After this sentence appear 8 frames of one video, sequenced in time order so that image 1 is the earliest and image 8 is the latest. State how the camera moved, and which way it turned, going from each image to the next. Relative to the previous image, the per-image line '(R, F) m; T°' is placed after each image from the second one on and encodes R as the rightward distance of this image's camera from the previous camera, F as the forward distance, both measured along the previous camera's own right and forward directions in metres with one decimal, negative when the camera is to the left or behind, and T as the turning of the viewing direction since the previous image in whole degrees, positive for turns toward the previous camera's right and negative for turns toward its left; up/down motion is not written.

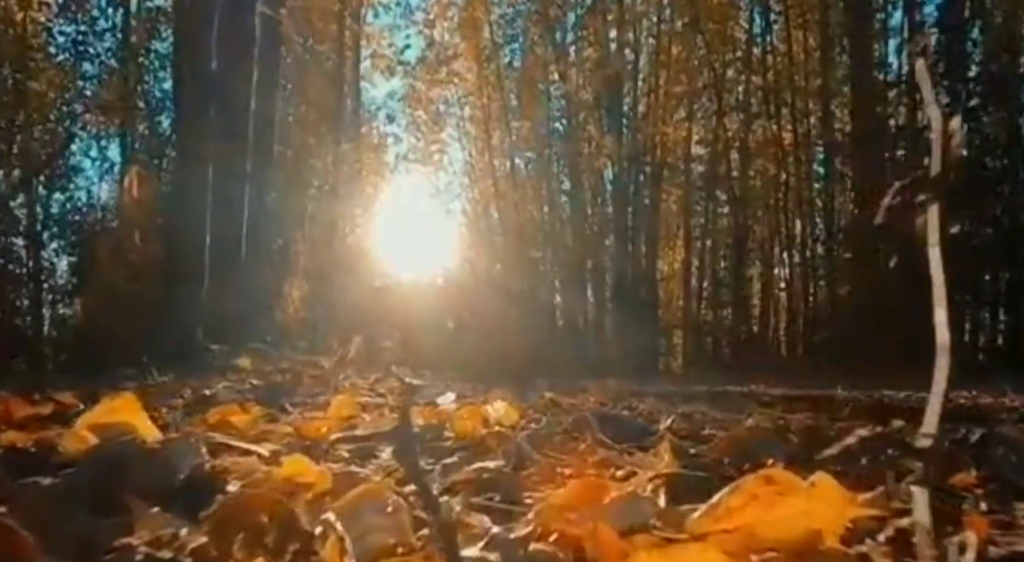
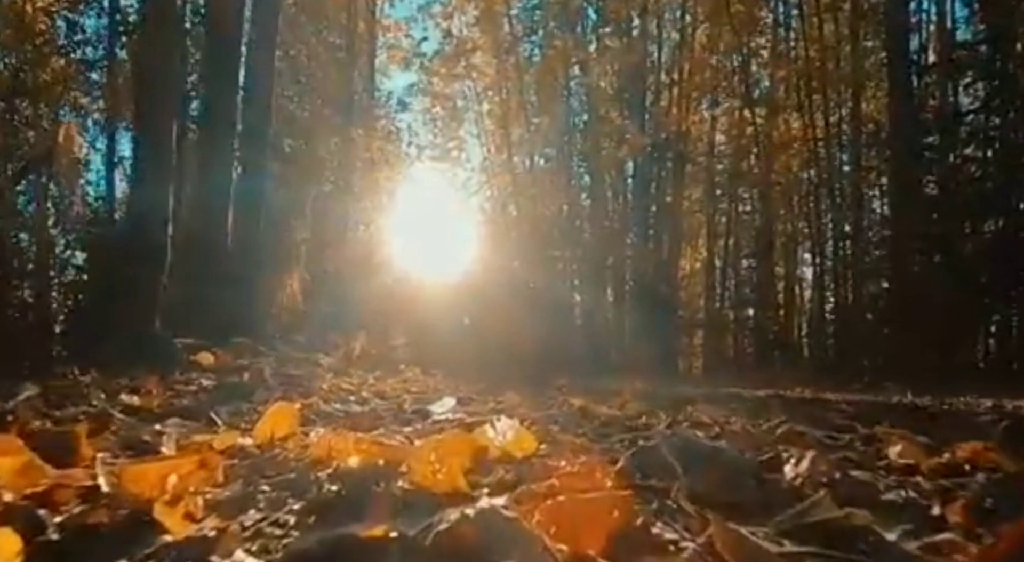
(0.0, +0.6) m; -1°
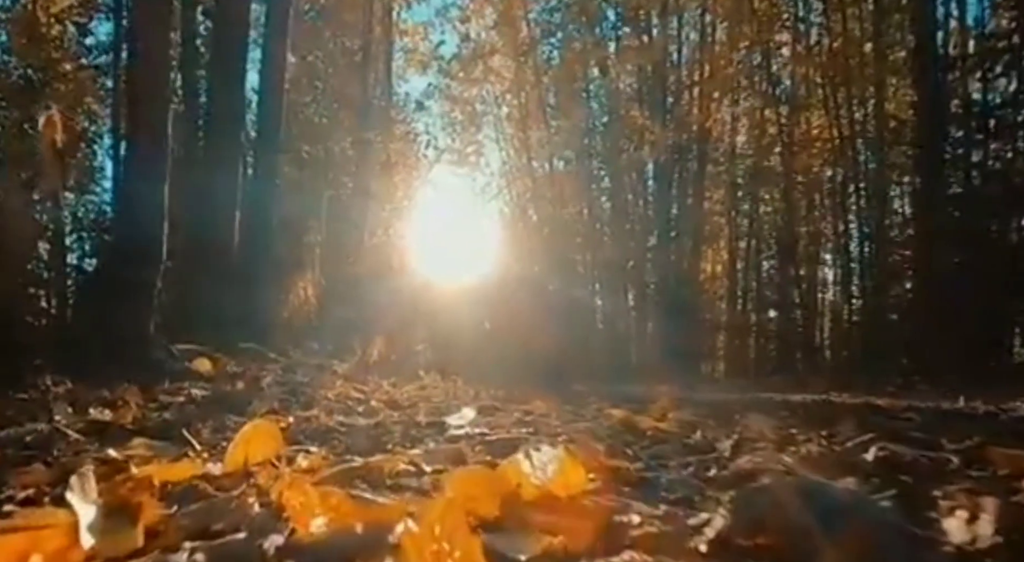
(0.0, +0.3) m; -1°
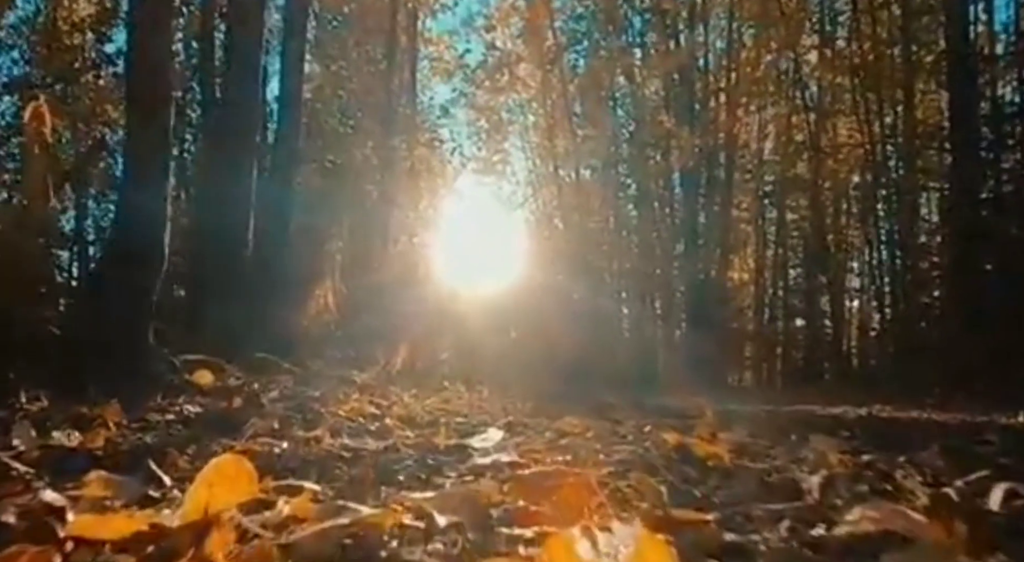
(0.0, +0.2) m; -2°
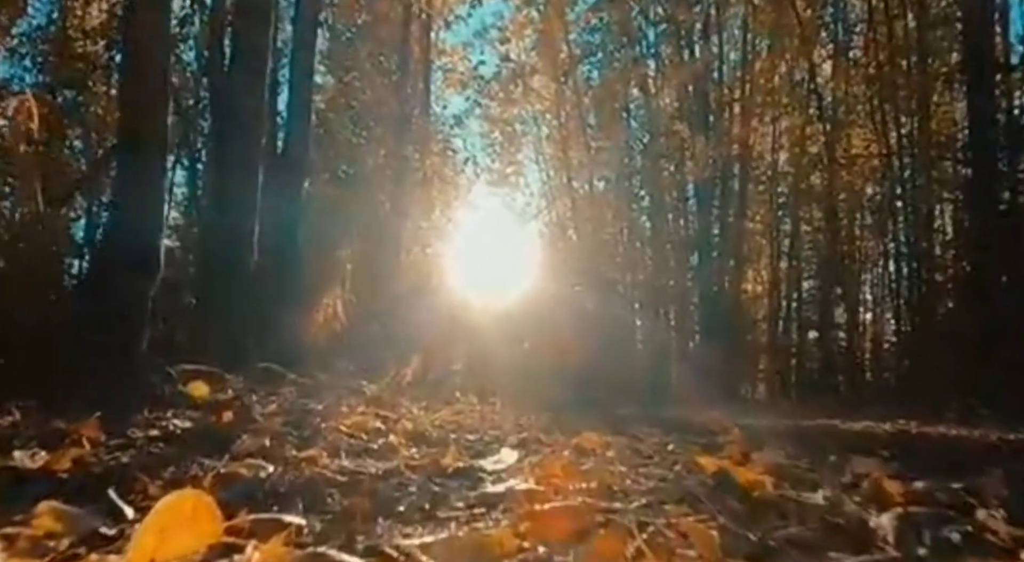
(0.0, +0.1) m; -1°
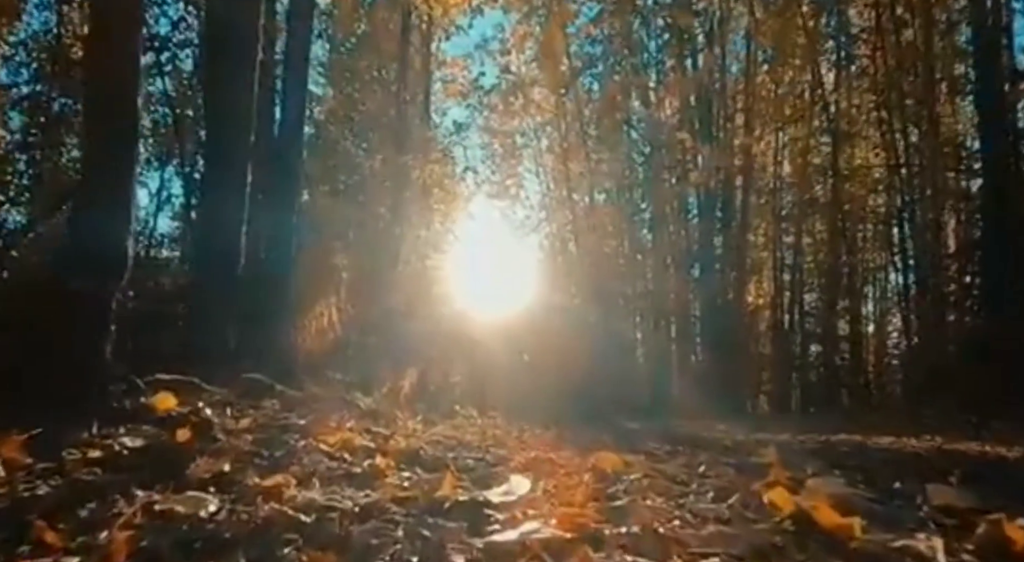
(0.0, +0.3) m; 0°
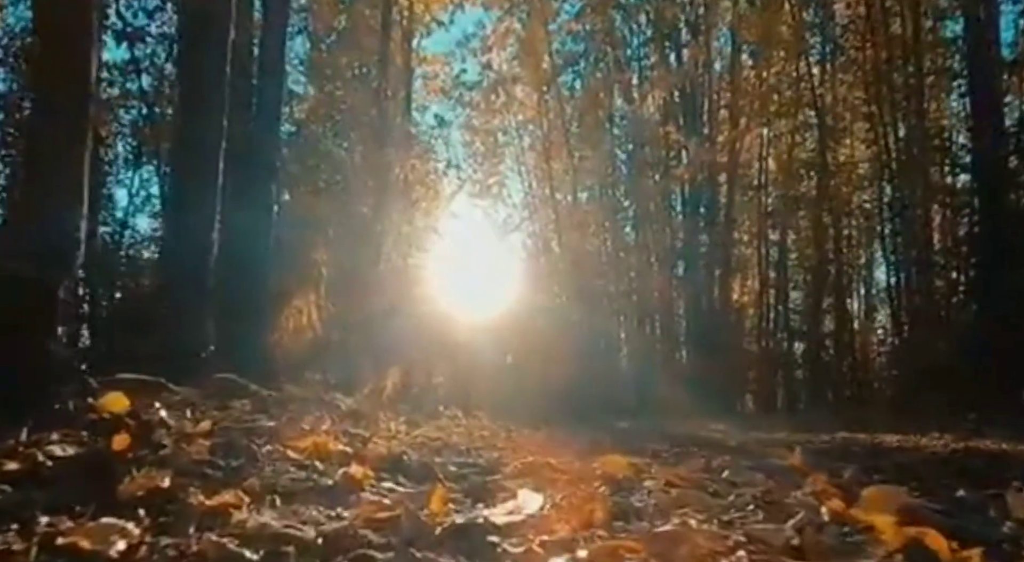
(0.0, +0.2) m; +1°
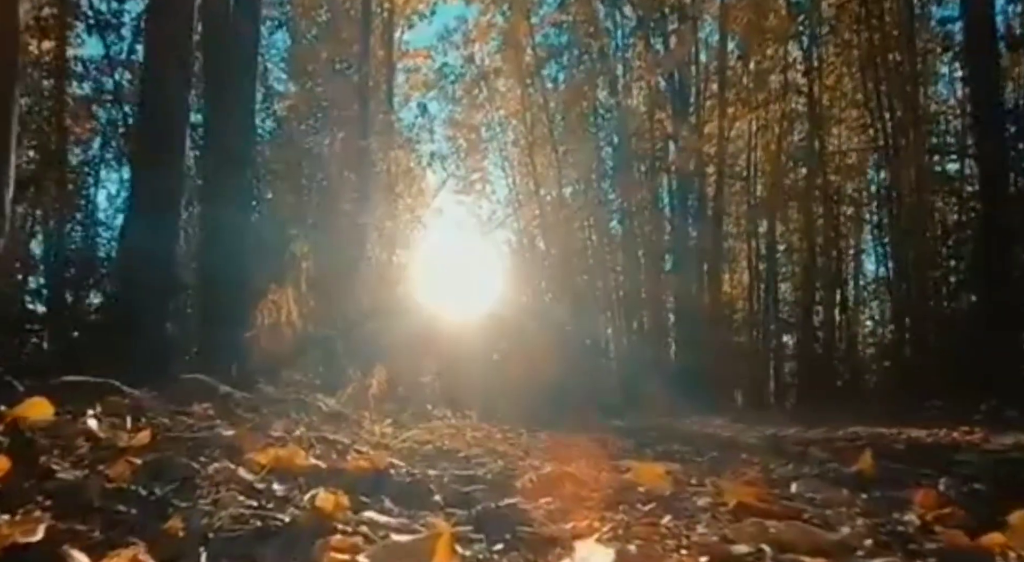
(0.0, +0.3) m; +1°
